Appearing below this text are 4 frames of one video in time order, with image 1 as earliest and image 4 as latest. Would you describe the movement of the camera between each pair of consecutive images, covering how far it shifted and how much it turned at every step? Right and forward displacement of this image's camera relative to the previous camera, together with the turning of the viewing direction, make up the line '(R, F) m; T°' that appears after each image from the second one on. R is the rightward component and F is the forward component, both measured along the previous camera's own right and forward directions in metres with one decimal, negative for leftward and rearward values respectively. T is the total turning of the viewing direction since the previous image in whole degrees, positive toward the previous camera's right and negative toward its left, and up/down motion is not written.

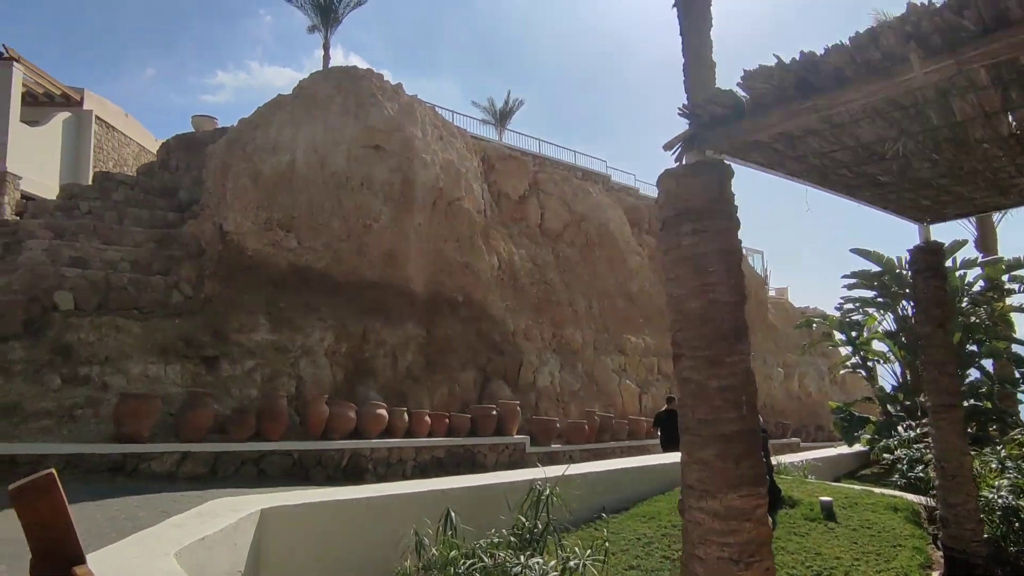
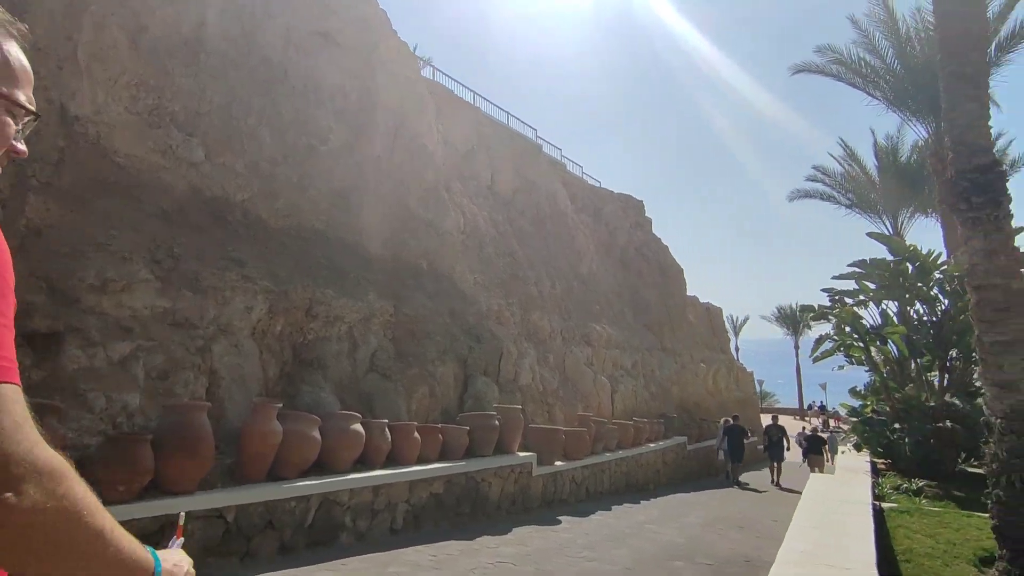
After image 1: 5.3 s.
(-2.1, +3.4) m; +14°
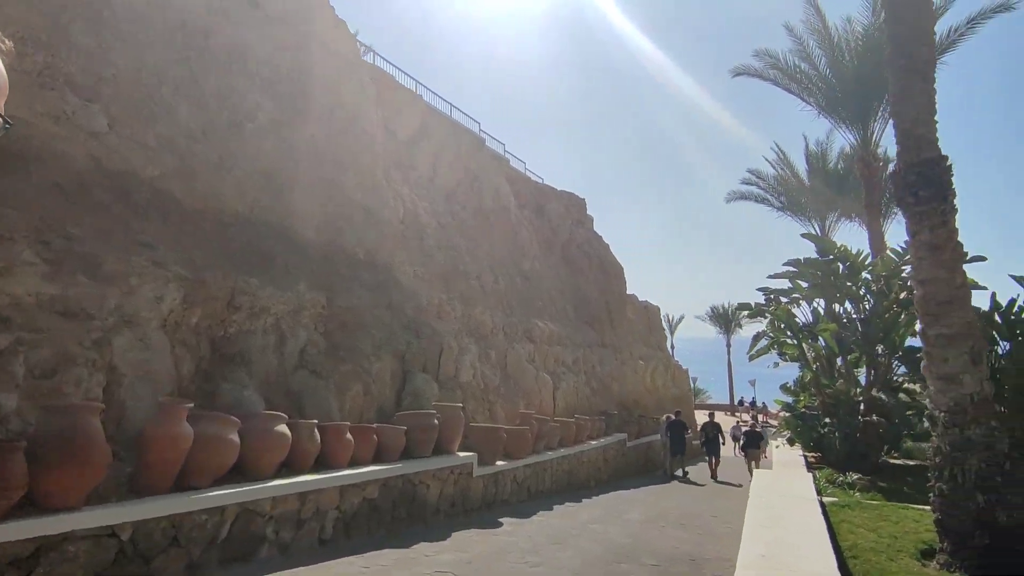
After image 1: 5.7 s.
(0.0, +0.4) m; +6°
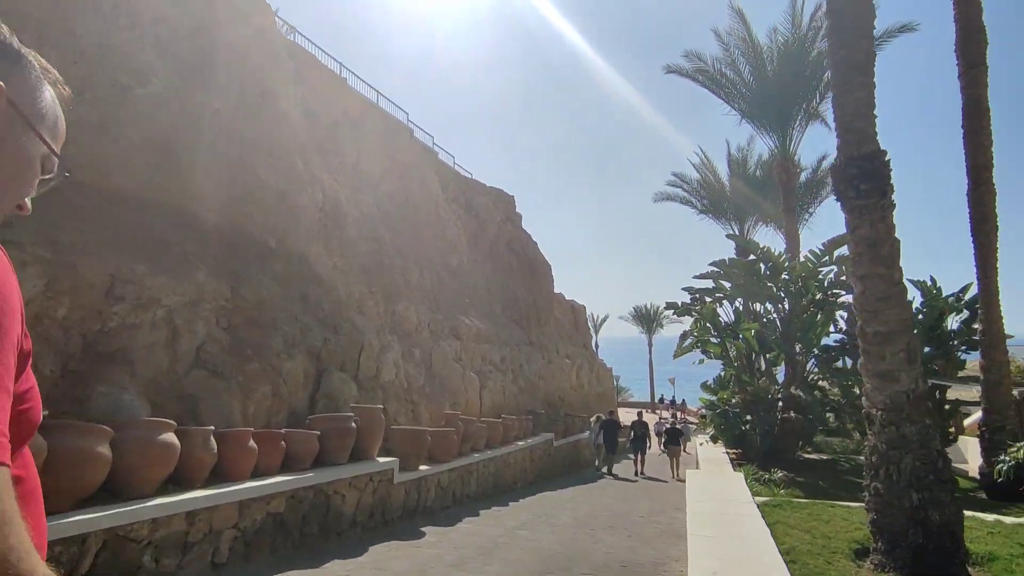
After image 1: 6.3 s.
(0.0, +0.5) m; +7°
